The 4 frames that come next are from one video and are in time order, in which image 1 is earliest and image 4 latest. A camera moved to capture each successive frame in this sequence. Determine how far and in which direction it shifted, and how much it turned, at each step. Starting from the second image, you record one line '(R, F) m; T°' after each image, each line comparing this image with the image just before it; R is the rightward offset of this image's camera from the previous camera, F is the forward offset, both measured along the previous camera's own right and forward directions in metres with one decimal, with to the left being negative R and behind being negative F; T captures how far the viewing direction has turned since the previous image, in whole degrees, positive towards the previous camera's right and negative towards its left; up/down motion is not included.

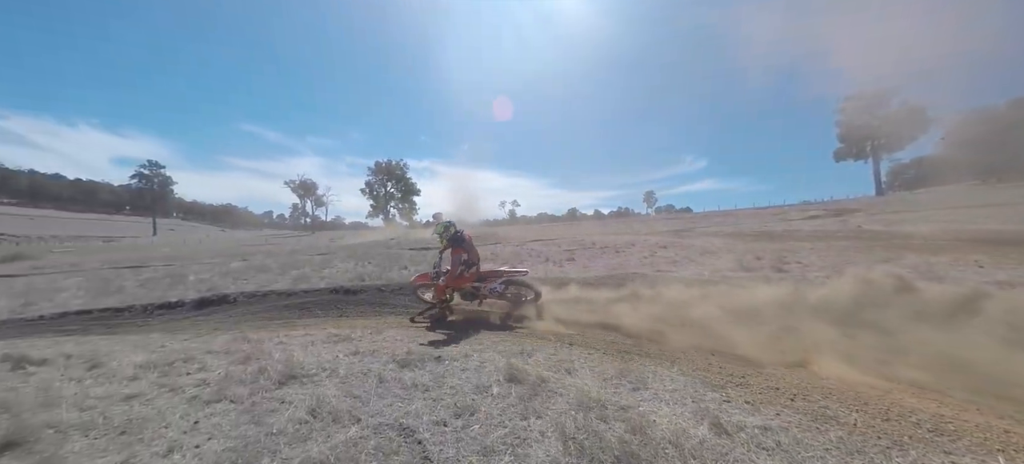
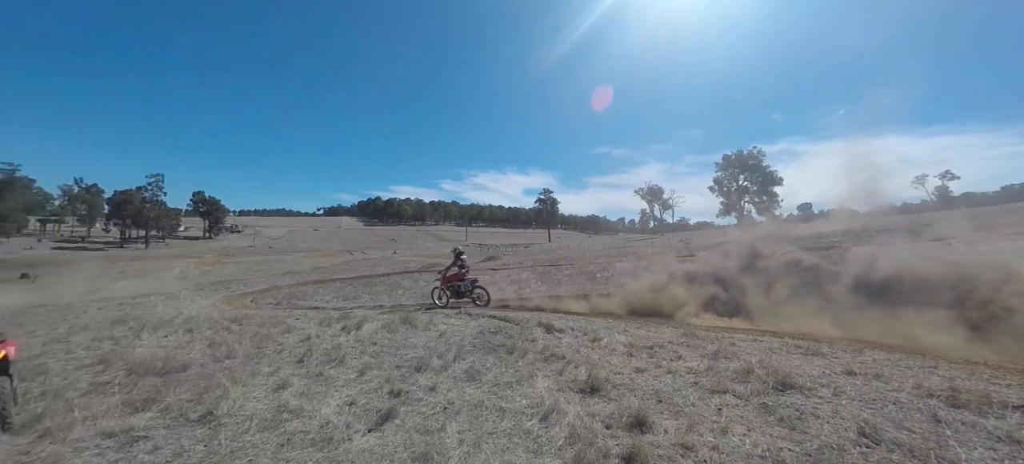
(-2.4, -1.1) m; -43°
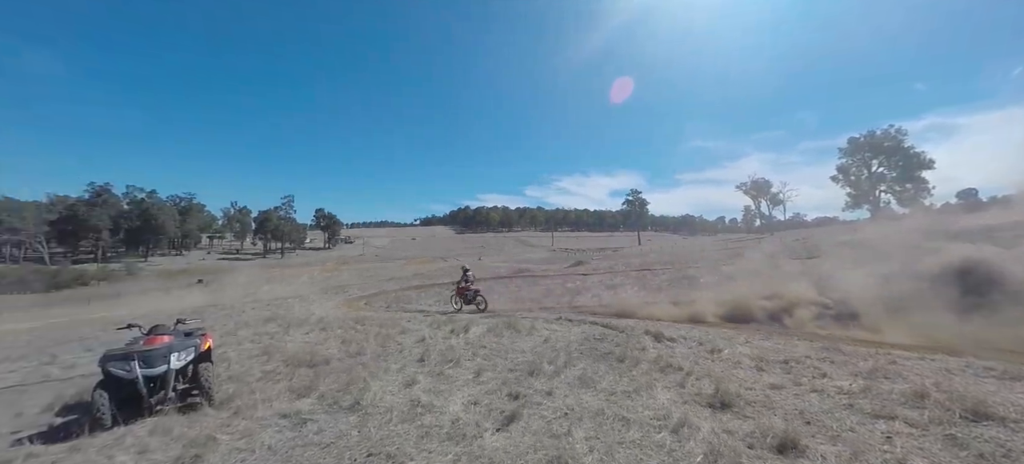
(-0.7, -0.3) m; -12°
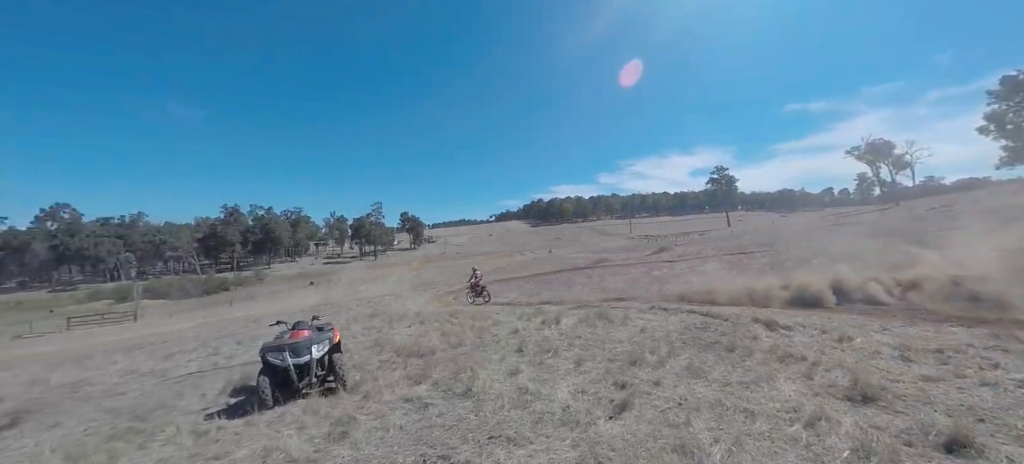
(-0.6, -0.4) m; -10°
